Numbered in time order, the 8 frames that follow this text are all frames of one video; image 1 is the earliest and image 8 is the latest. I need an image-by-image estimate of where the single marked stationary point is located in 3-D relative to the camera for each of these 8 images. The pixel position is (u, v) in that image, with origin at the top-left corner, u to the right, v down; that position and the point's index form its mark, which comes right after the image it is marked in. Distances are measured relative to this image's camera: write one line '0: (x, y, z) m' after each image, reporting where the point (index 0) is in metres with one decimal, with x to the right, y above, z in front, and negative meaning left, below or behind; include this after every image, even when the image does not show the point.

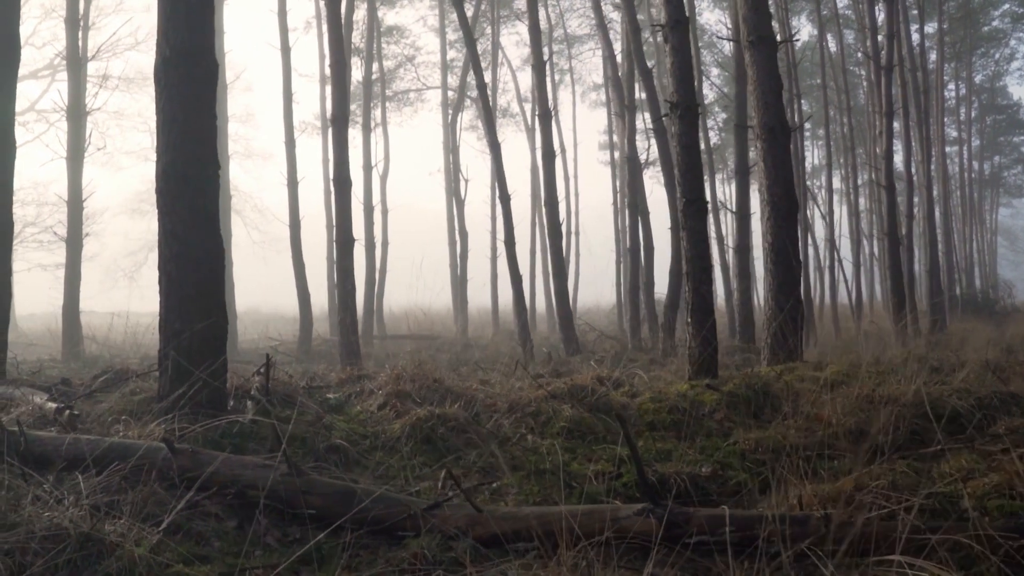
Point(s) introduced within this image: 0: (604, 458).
0: (+0.6, -1.2, +5.3) m
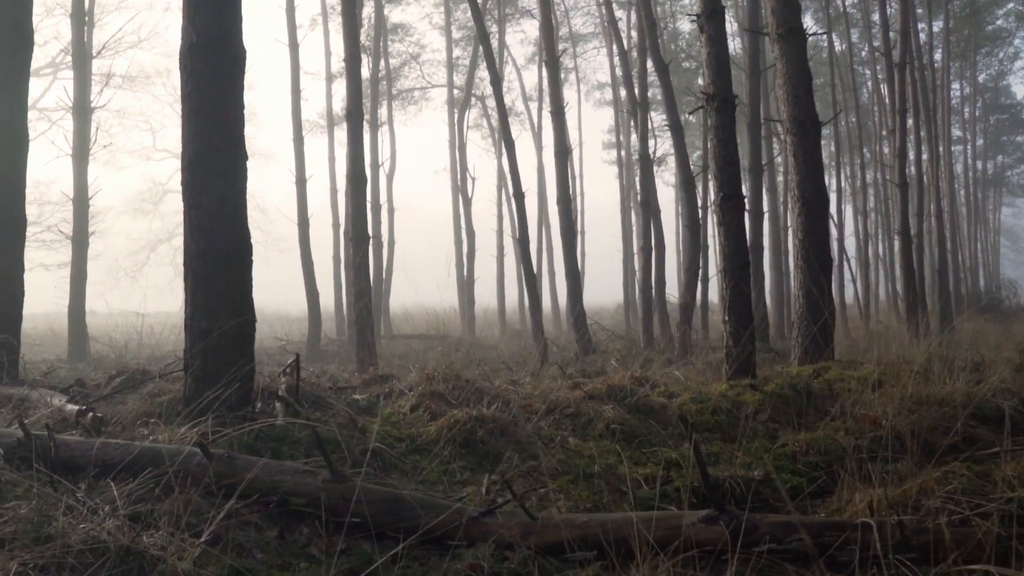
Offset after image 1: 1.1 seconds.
0: (+0.9, -1.2, +5.1) m
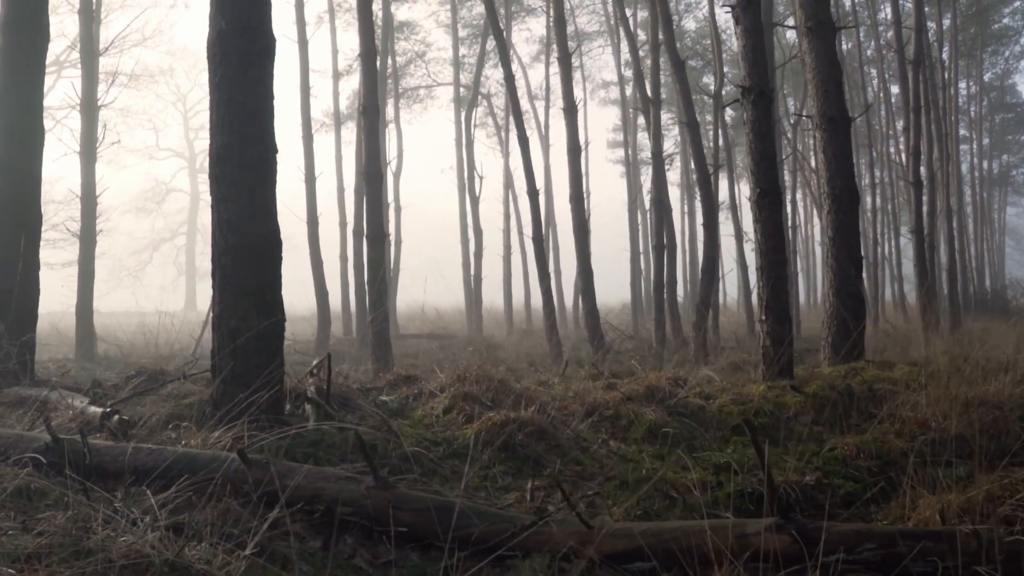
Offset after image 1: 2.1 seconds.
0: (+1.2, -1.1, +4.9) m
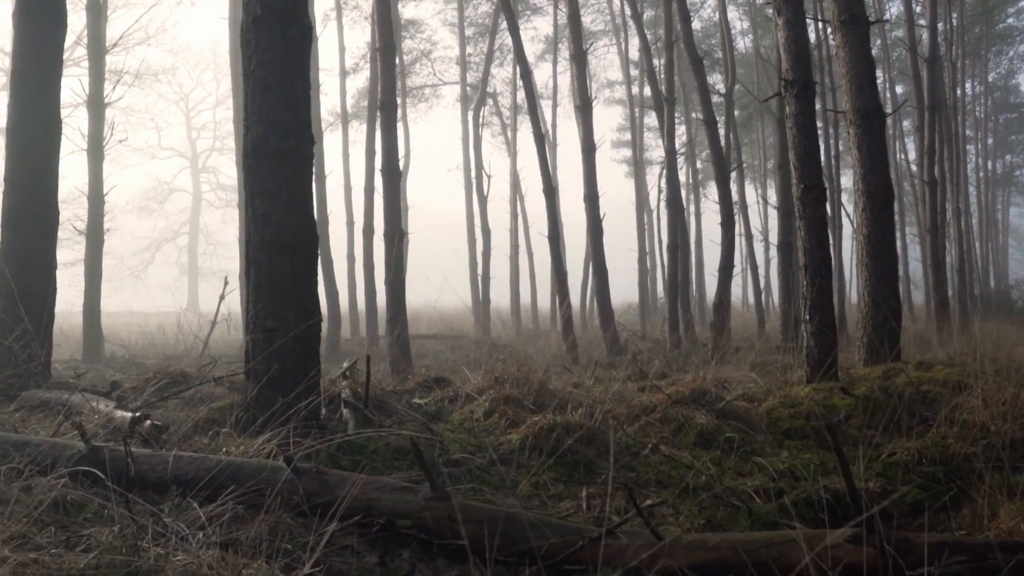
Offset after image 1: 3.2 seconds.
0: (+1.5, -1.1, +4.7) m
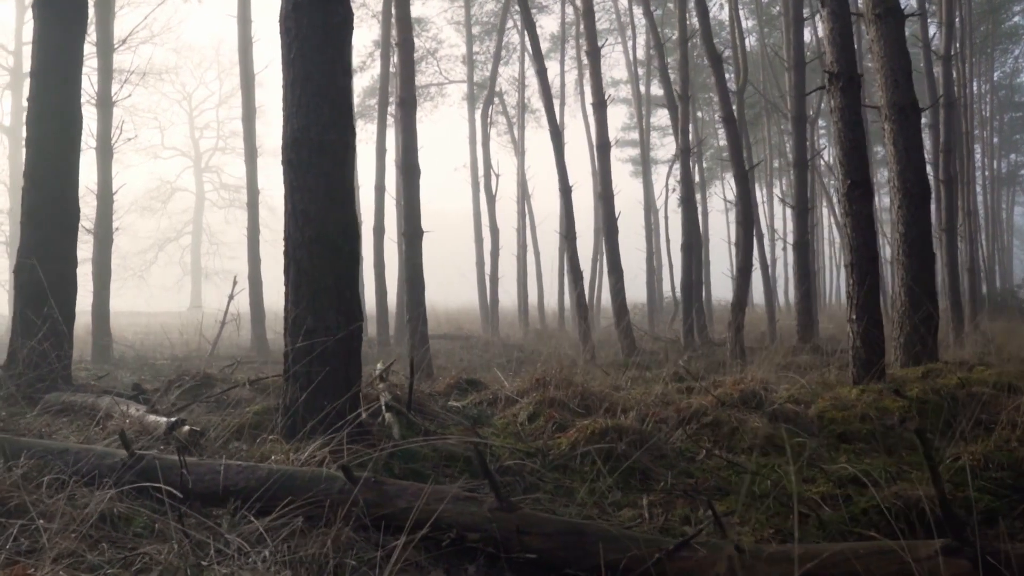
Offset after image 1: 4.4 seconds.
0: (+1.8, -1.1, +4.5) m
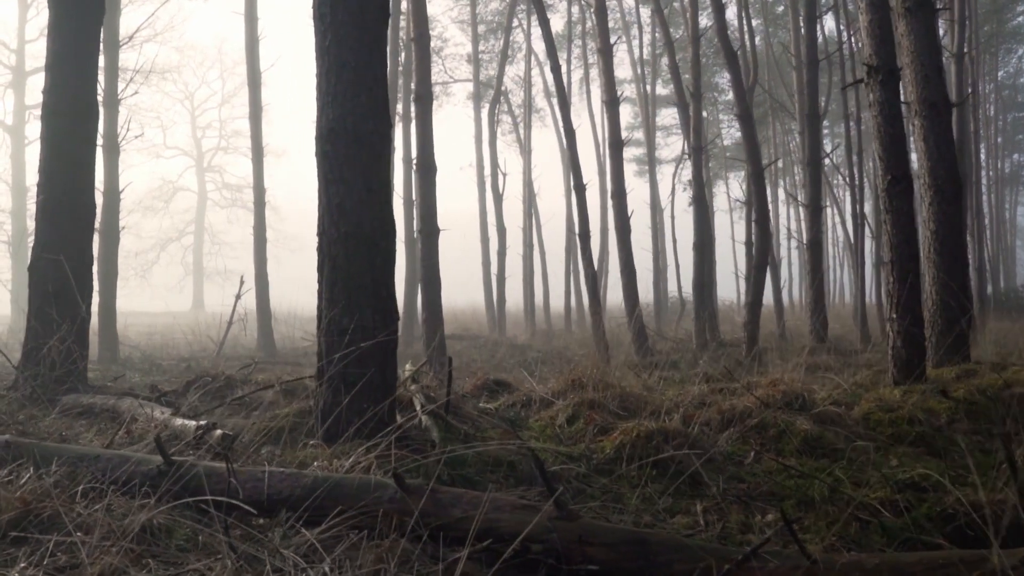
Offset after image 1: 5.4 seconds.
0: (+2.1, -1.1, +4.3) m
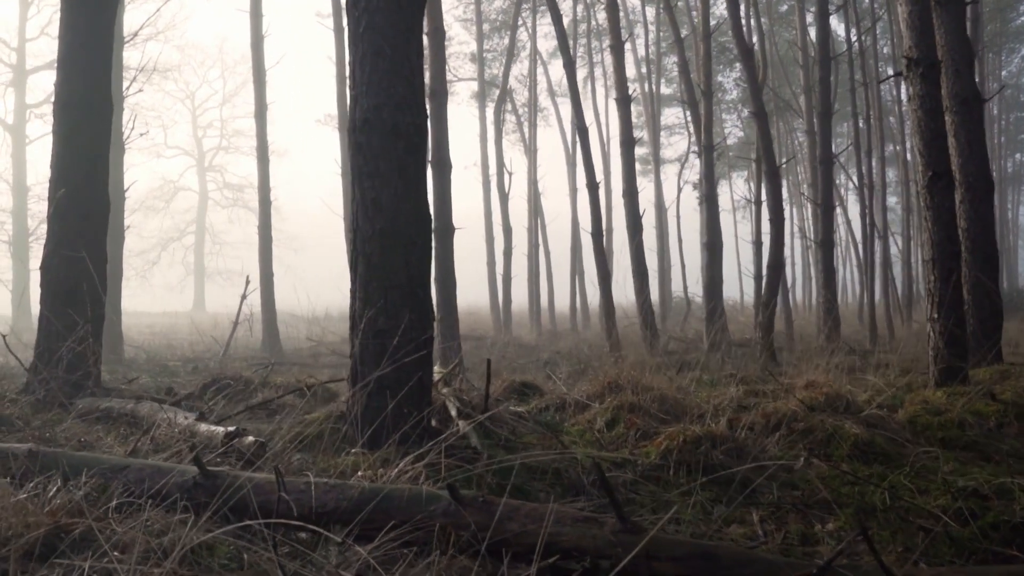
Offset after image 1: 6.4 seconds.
0: (+2.3, -1.1, +4.1) m
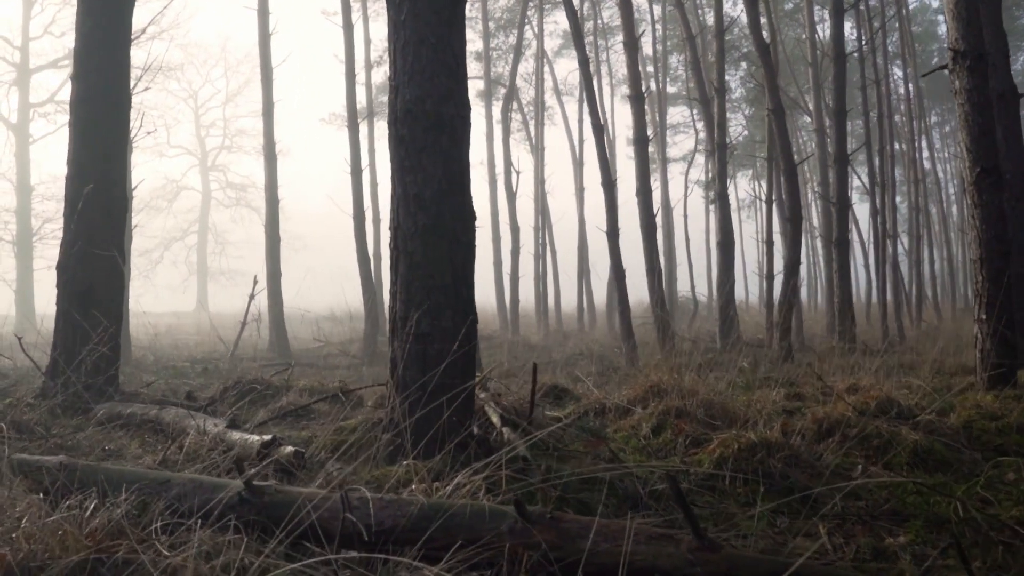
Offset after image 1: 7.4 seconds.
0: (+2.6, -1.1, +3.9) m
